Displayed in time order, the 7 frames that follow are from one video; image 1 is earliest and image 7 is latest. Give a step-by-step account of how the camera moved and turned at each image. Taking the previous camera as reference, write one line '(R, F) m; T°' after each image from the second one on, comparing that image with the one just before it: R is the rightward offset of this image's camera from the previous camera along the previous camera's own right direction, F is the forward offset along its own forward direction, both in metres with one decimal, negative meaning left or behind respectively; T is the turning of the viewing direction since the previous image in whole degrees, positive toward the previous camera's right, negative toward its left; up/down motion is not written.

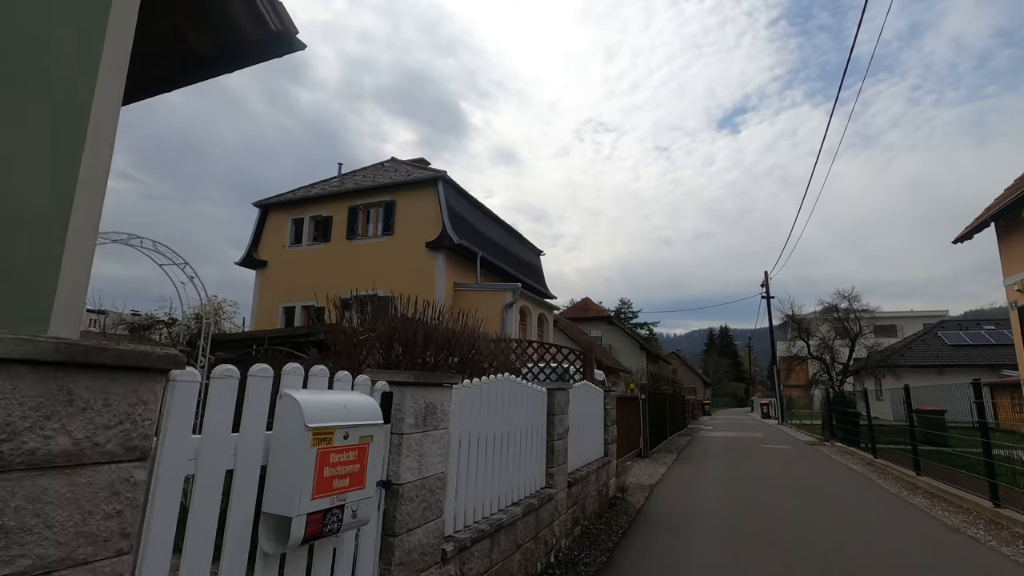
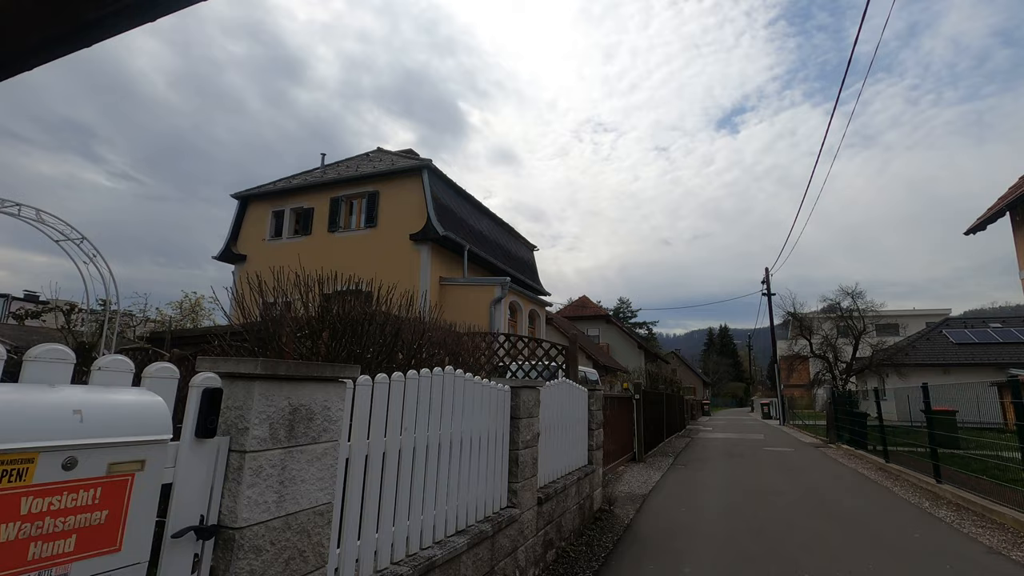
(+0.3, +0.8) m; 0°
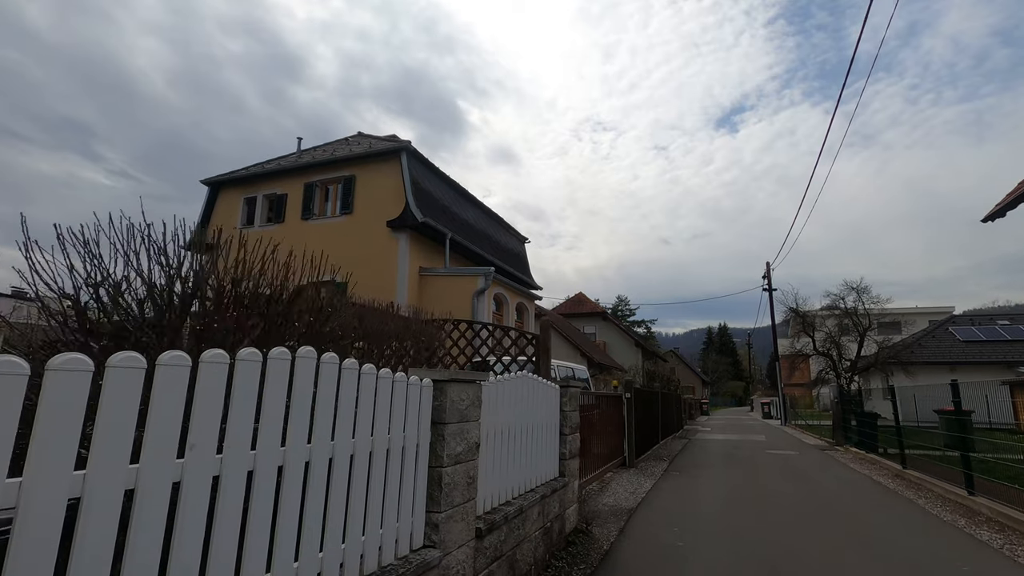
(+0.4, +1.0) m; 0°
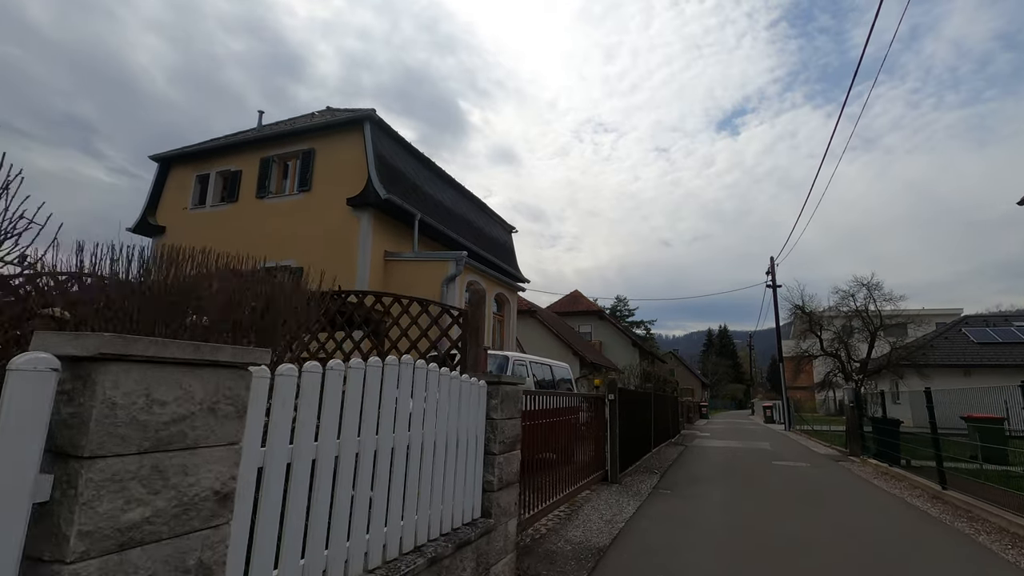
(+0.6, +1.6) m; 0°
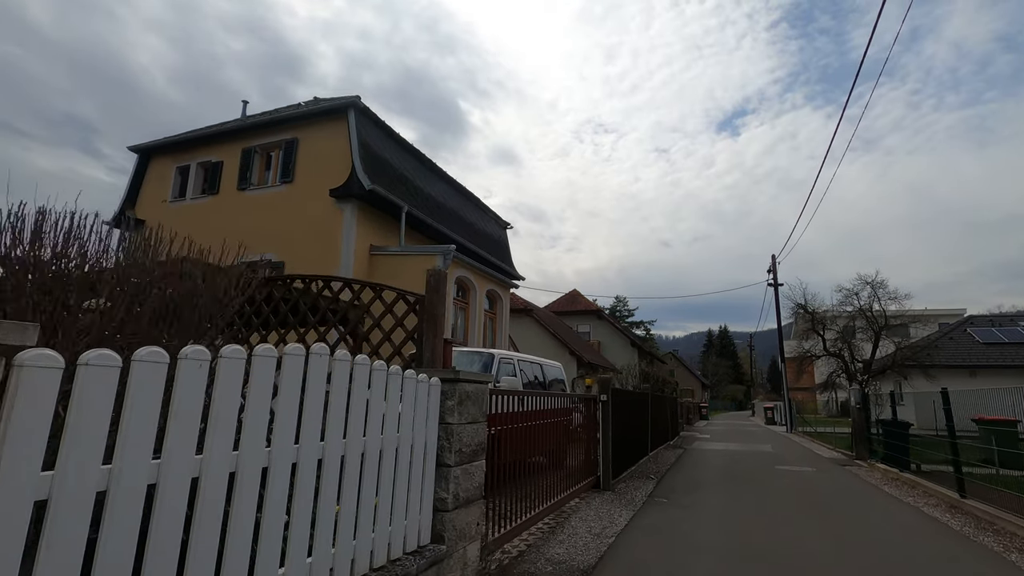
(+0.2, +0.6) m; 0°
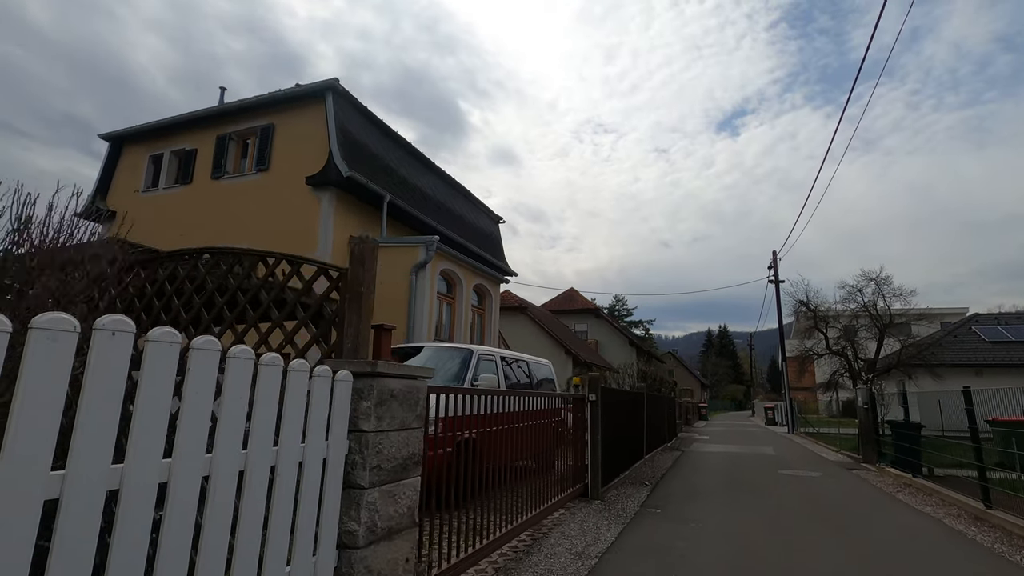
(+0.2, +0.7) m; 0°
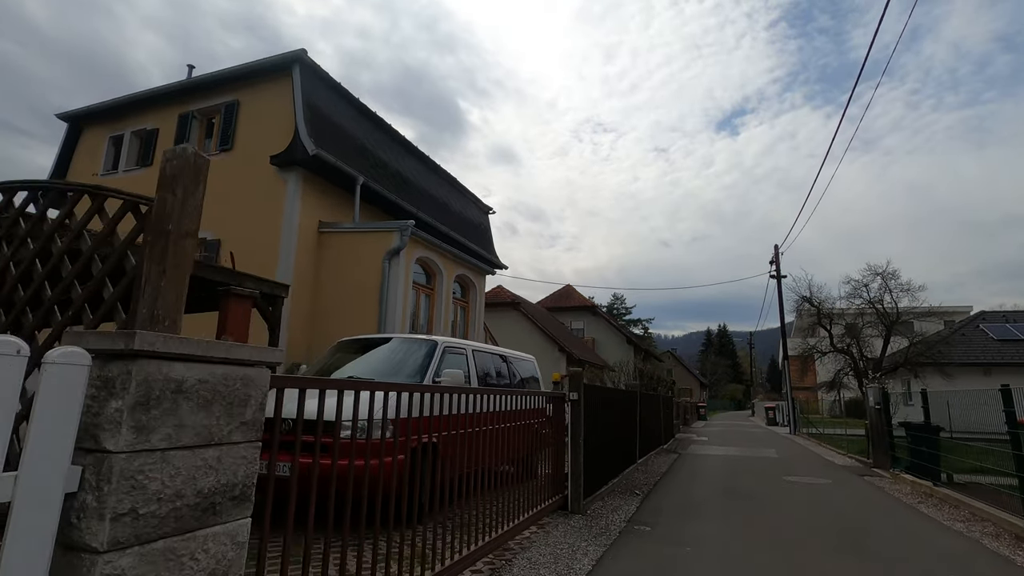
(+0.3, +0.9) m; 0°
